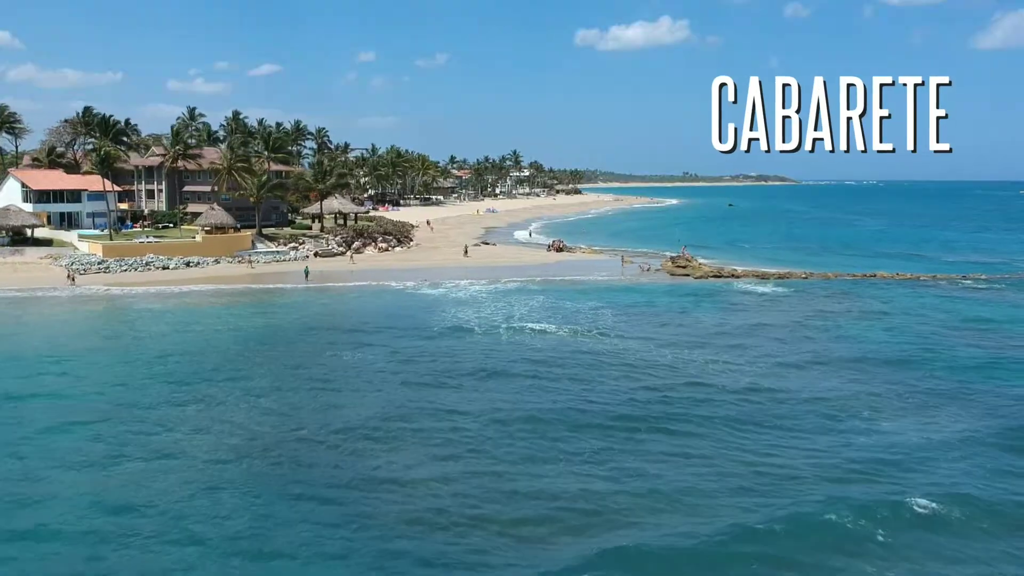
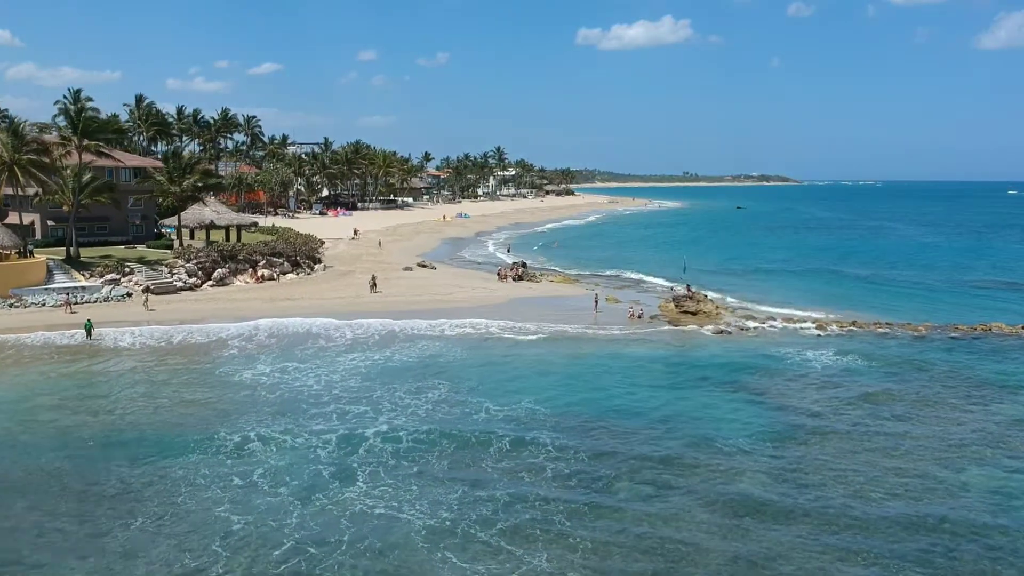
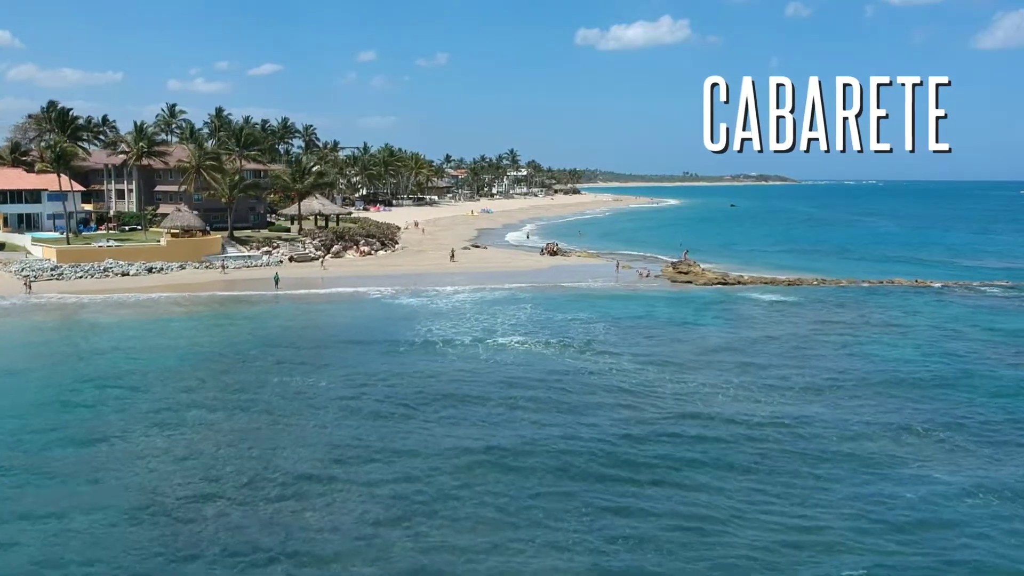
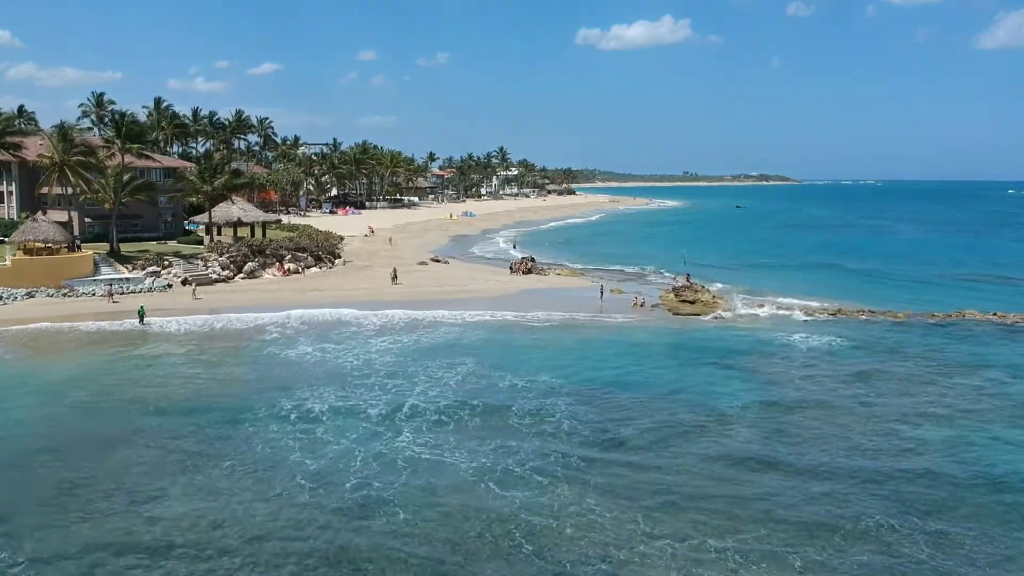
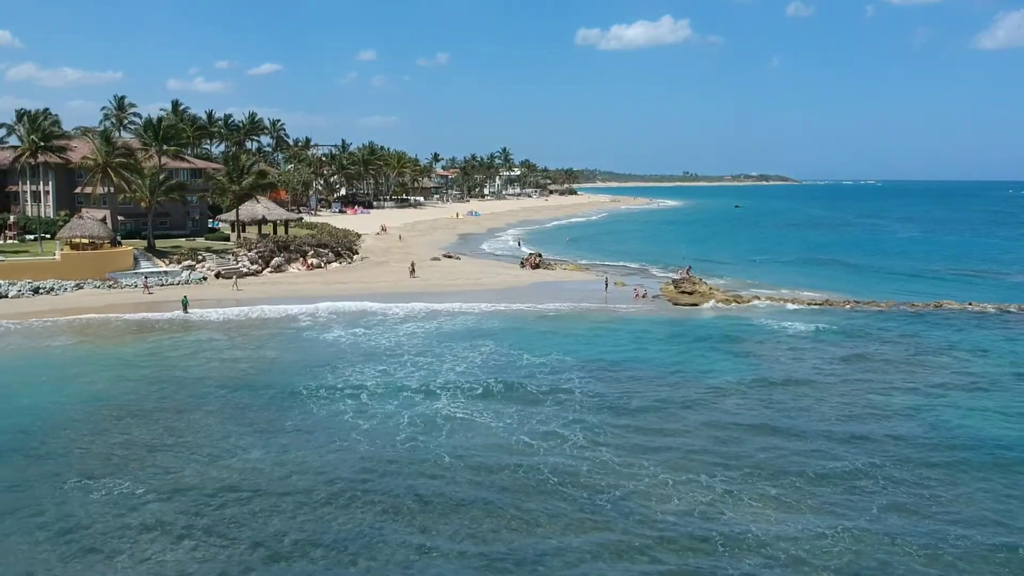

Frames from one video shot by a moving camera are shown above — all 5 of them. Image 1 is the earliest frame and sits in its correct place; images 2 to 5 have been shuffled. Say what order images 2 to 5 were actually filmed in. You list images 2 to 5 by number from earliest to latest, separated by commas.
3, 5, 4, 2
